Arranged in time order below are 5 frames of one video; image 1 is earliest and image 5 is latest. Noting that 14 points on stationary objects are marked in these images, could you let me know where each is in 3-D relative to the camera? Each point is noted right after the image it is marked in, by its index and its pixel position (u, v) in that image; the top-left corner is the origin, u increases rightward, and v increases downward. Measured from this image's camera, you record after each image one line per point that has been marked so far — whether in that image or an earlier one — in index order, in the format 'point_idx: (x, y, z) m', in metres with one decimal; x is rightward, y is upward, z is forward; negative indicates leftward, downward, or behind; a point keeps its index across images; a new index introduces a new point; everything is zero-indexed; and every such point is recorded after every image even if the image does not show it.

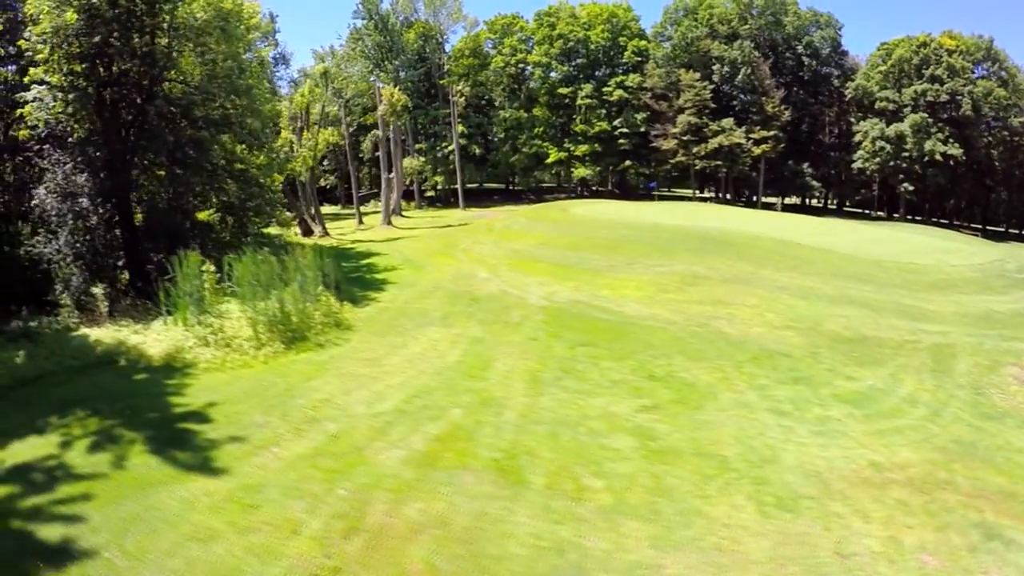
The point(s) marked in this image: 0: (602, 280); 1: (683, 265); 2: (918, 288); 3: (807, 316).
0: (+1.2, +0.1, +16.8) m
1: (+2.4, +0.3, +17.3) m
2: (+5.8, 0.0, +17.6) m
3: (+3.9, -0.4, +15.9) m
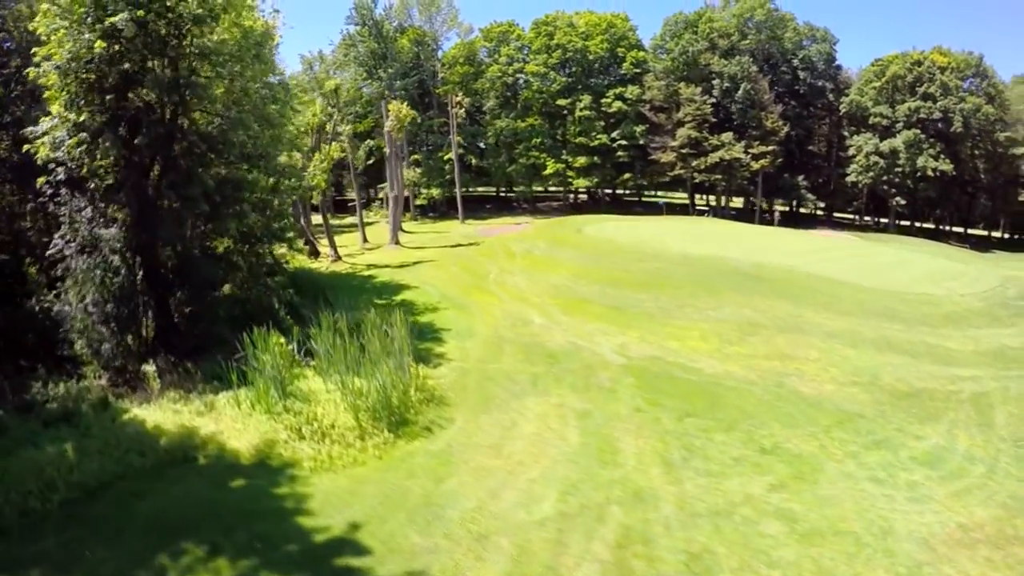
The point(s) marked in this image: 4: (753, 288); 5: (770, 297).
0: (+2.2, -0.5, +16.8) m
1: (+3.3, -0.3, +17.5) m
2: (+6.6, -0.5, +18.3) m
3: (+5.0, -1.0, +16.4) m
4: (+3.8, 0.0, +18.4) m
5: (+4.0, -0.1, +18.1) m
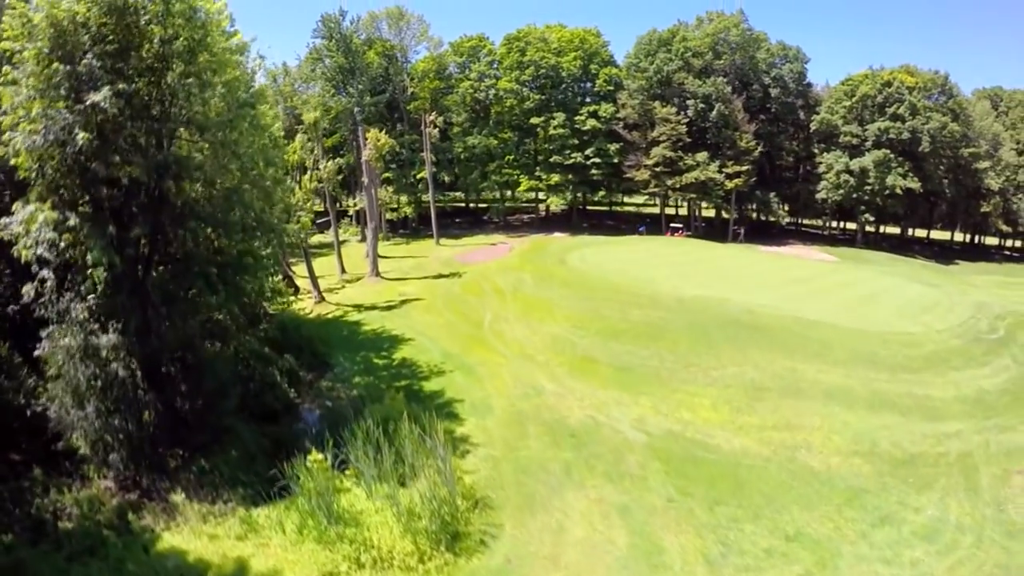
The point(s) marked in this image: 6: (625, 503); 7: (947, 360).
0: (+2.4, -1.5, +17.2) m
1: (+3.4, -1.1, +17.9) m
2: (+6.6, -1.2, +19.0) m
3: (+5.2, -1.9, +17.0) m
4: (+3.8, -0.8, +18.9) m
5: (+4.0, -0.9, +18.5) m
6: (+1.4, -2.6, +14.6) m
7: (+7.2, -1.1, +19.1) m
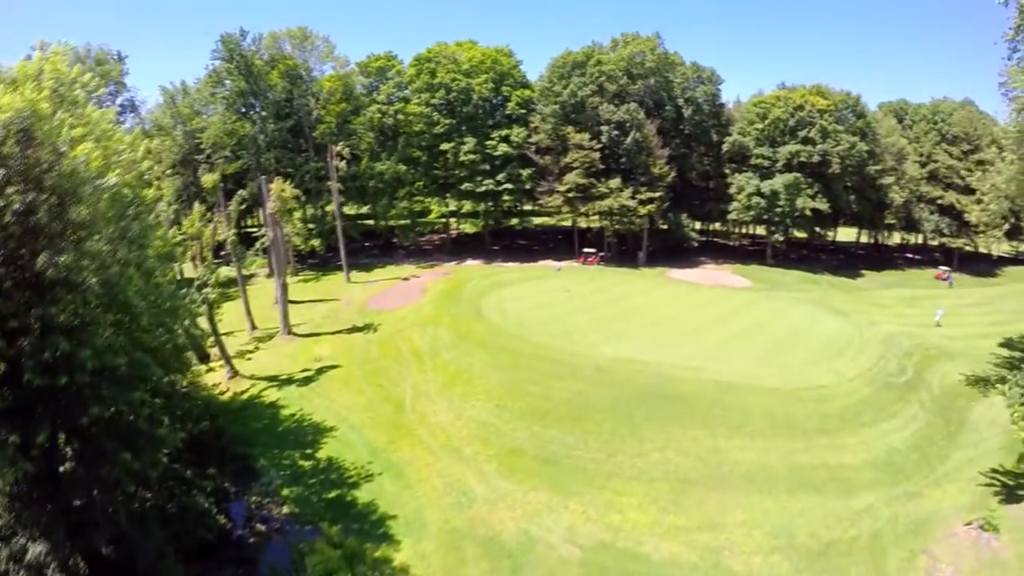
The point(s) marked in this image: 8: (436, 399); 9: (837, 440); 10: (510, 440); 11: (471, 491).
0: (+1.3, -3.0, +17.6) m
1: (+2.3, -2.5, +18.4) m
2: (+5.4, -2.2, +19.7) m
3: (+4.2, -3.3, +17.8) m
4: (+2.5, -2.0, +19.3) m
5: (+2.8, -2.2, +19.0) m
6: (+0.6, -4.6, +15.2) m
7: (+5.9, -2.1, +19.9) m
8: (-1.3, -1.8, +19.8) m
9: (+5.4, -2.4, +19.4) m
10: (0.0, -2.4, +18.7) m
11: (-0.6, -3.0, +17.6) m
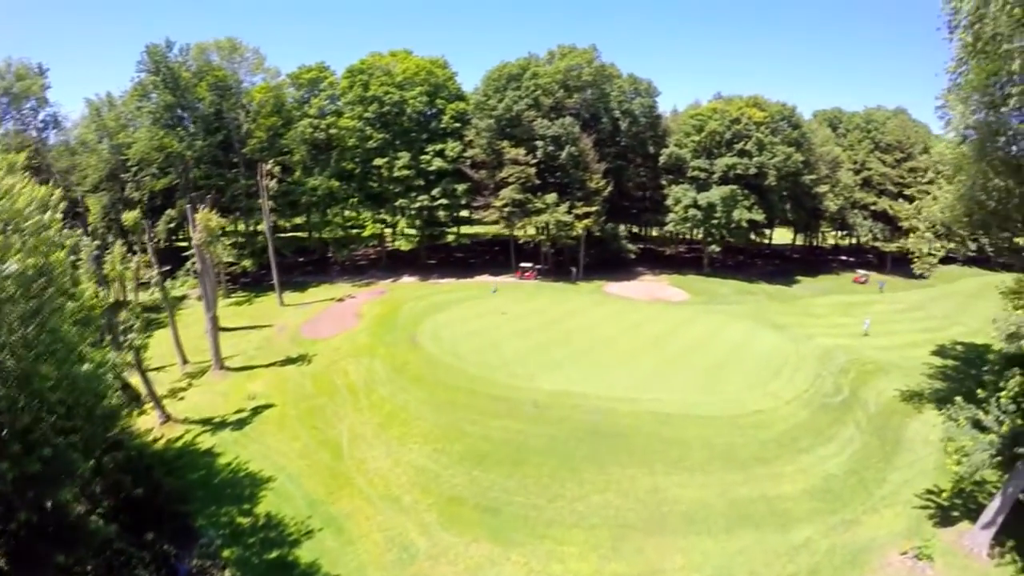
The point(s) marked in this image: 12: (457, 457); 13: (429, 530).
0: (+0.5, -3.8, +17.7) m
1: (+1.4, -3.2, +18.4) m
2: (+4.4, -2.7, +19.9) m
3: (+3.3, -4.0, +18.0) m
4: (+1.5, -2.6, +19.3) m
5: (+1.9, -2.8, +19.1) m
6: (-0.1, -5.6, +15.3) m
7: (+4.9, -2.6, +20.1) m
8: (-2.3, -2.5, +19.6) m
9: (+4.4, -2.9, +19.6) m
10: (-1.0, -3.1, +18.6) m
11: (-1.5, -3.8, +17.5) m
12: (-0.9, -2.7, +19.0) m
13: (-1.2, -3.8, +17.7) m
